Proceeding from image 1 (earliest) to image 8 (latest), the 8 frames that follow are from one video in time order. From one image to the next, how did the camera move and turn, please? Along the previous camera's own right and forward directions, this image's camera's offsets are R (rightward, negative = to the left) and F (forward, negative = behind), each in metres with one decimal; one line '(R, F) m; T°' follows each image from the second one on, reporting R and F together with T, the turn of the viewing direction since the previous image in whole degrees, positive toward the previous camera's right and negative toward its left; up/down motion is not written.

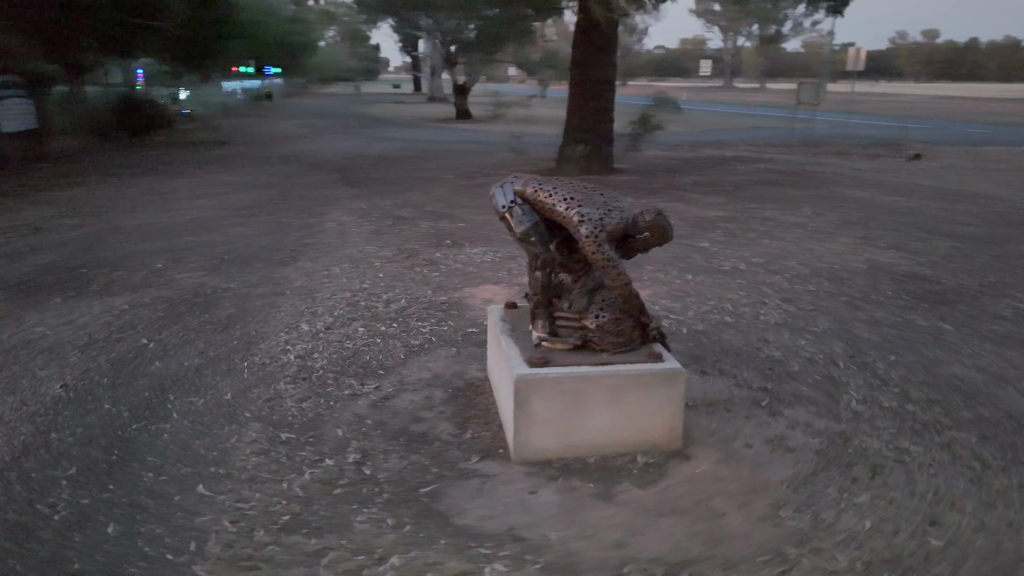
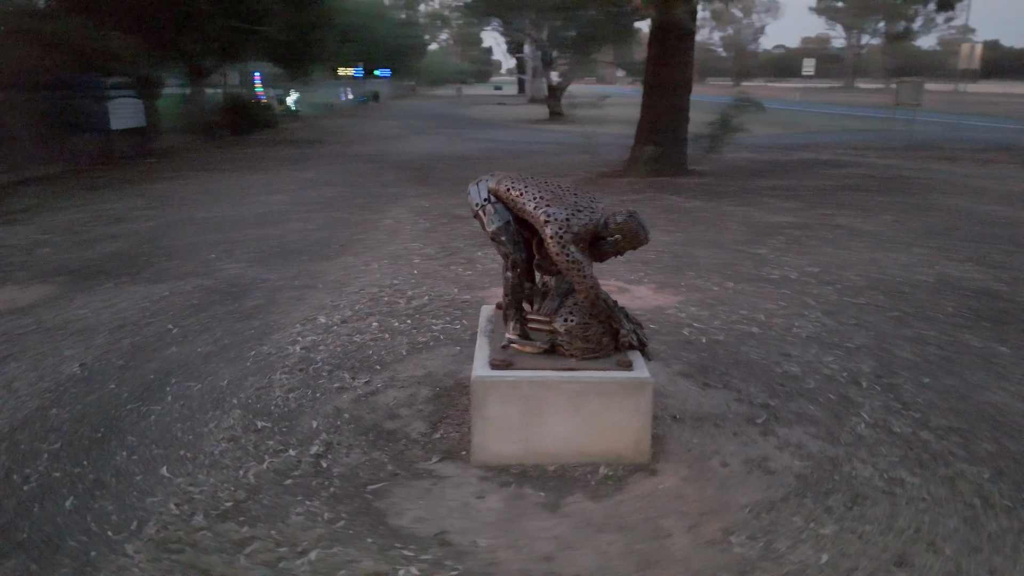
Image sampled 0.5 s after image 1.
(+0.8, +0.2) m; -8°
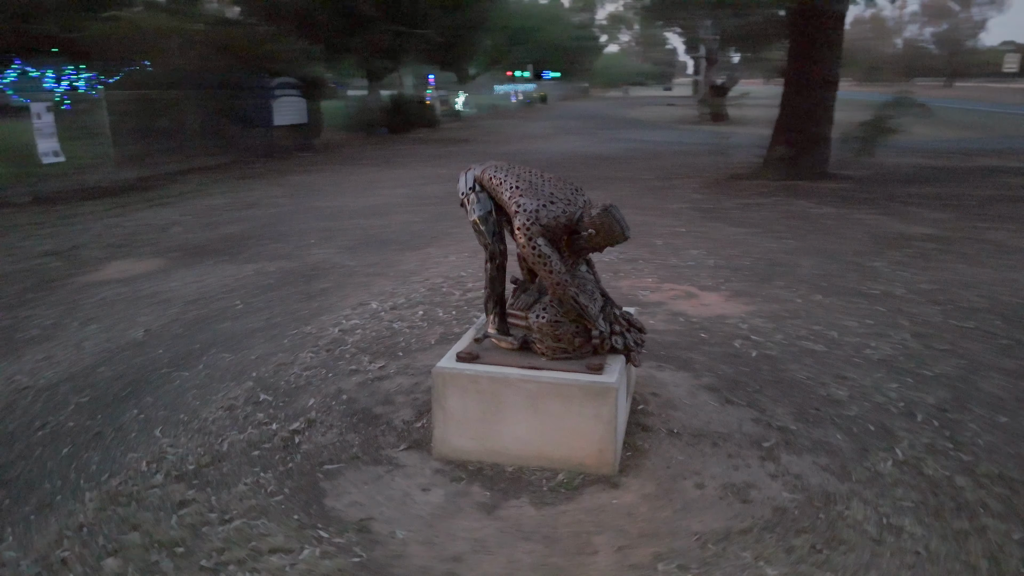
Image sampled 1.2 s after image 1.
(+1.1, +0.3) m; -13°
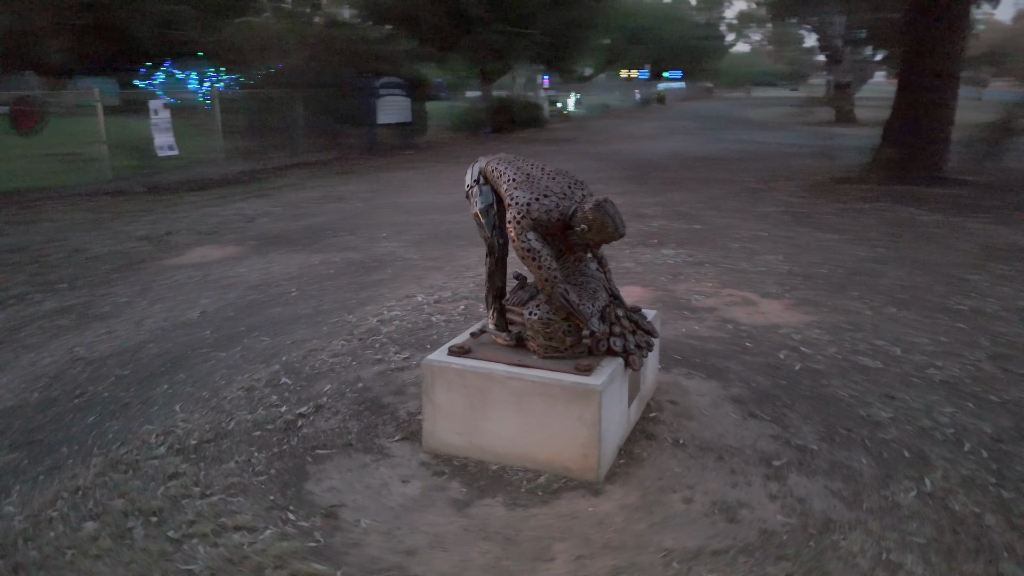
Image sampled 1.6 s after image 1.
(+0.7, +0.1) m; -9°
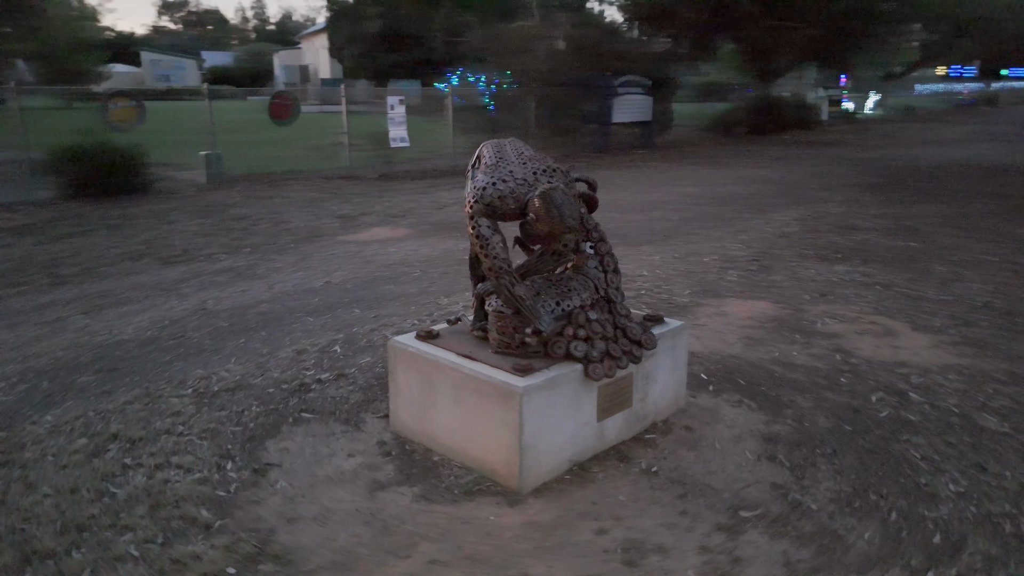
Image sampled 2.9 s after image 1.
(+1.6, +0.5) m; -21°
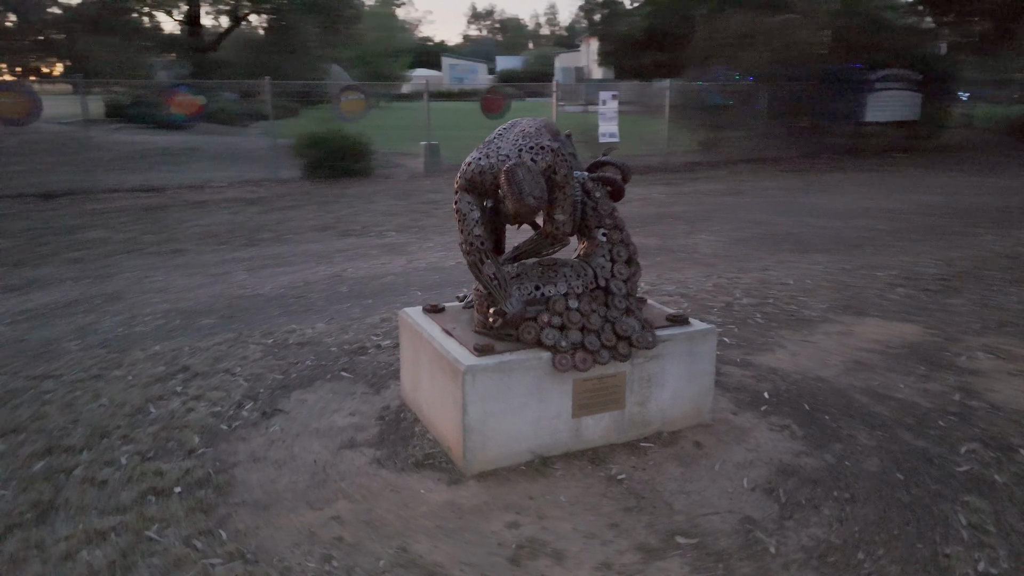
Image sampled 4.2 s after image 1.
(+1.4, +0.3) m; -20°
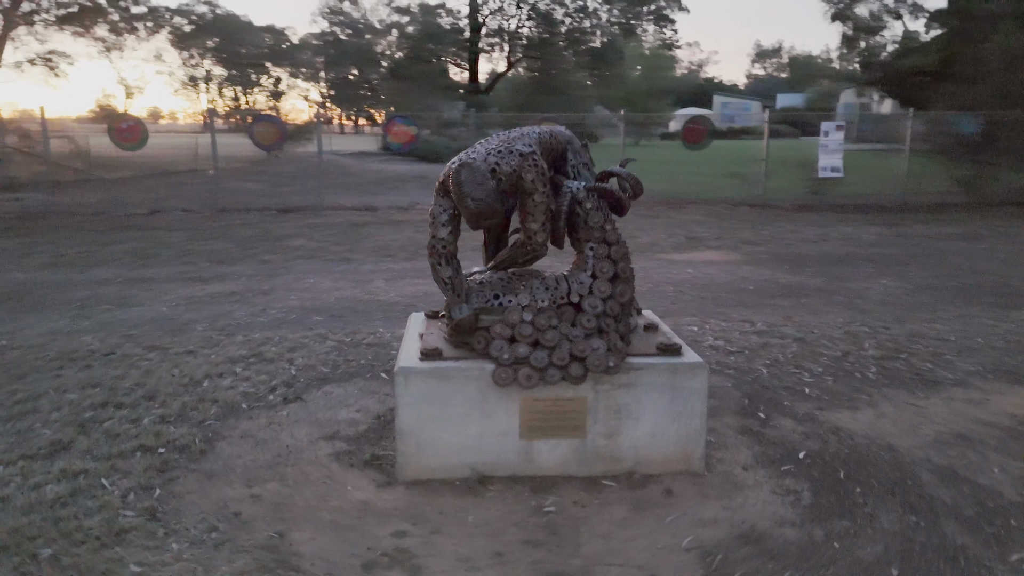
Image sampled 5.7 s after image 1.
(+1.4, +0.4) m; -20°
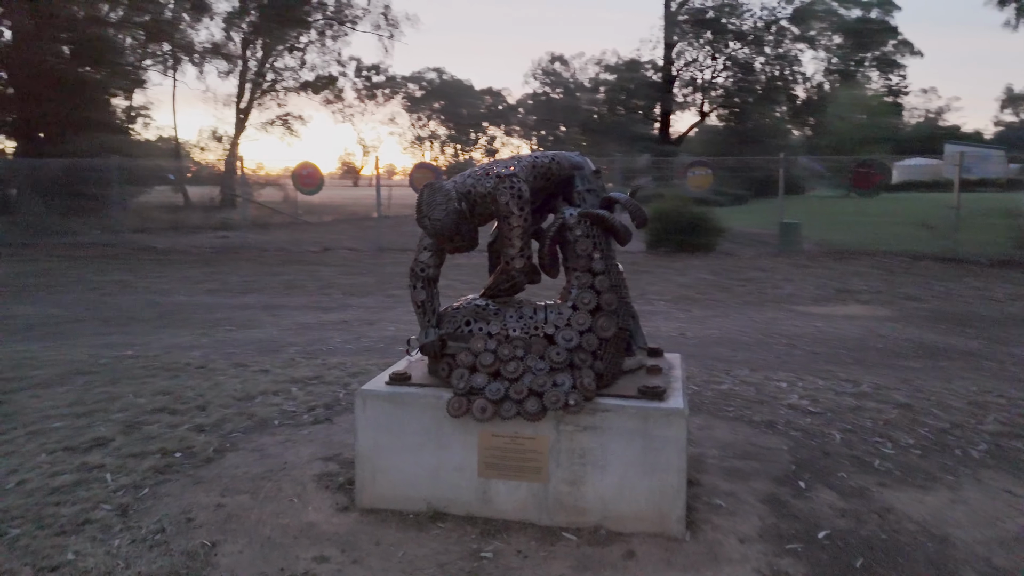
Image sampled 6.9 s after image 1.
(+1.0, +0.3) m; -15°
